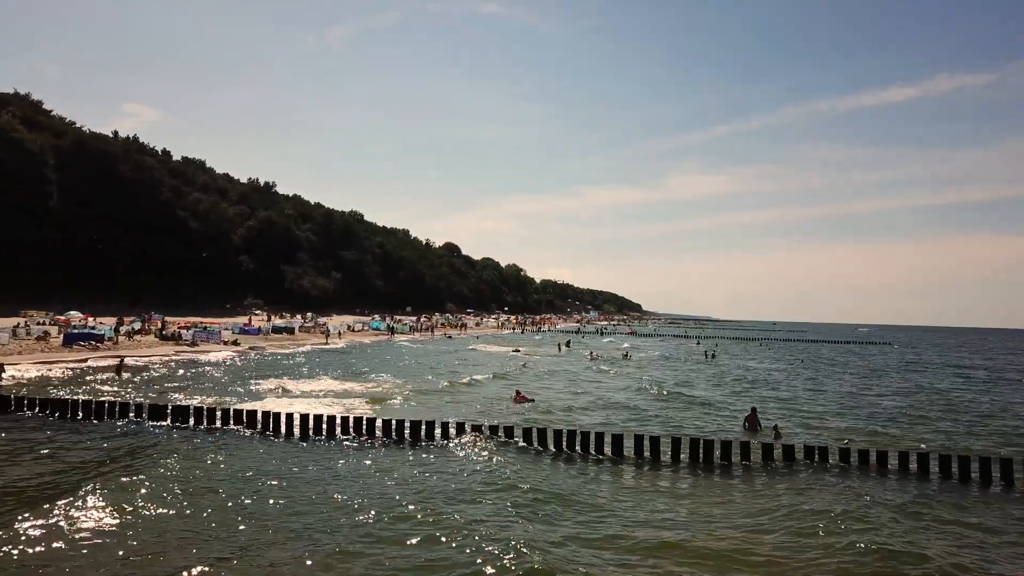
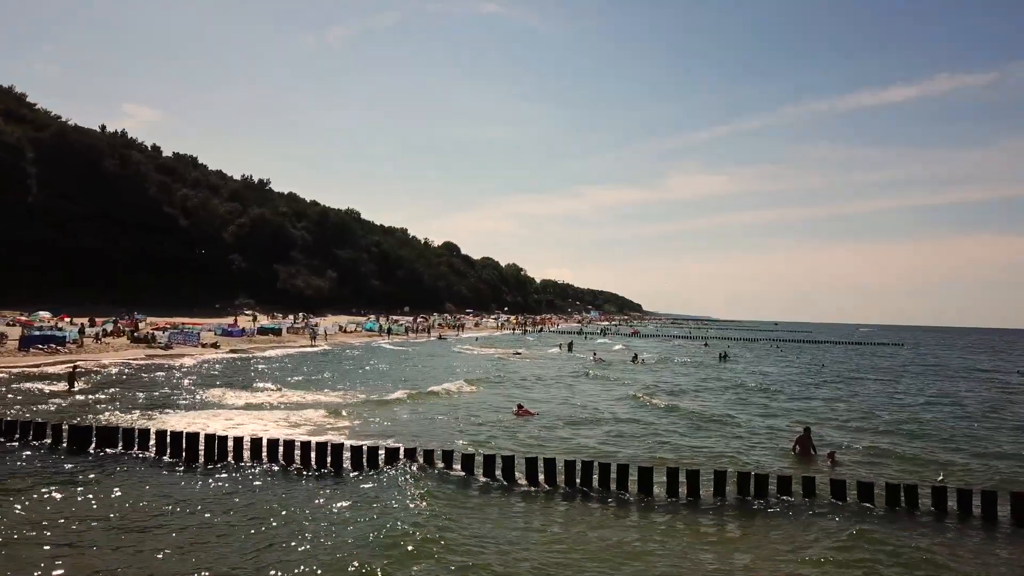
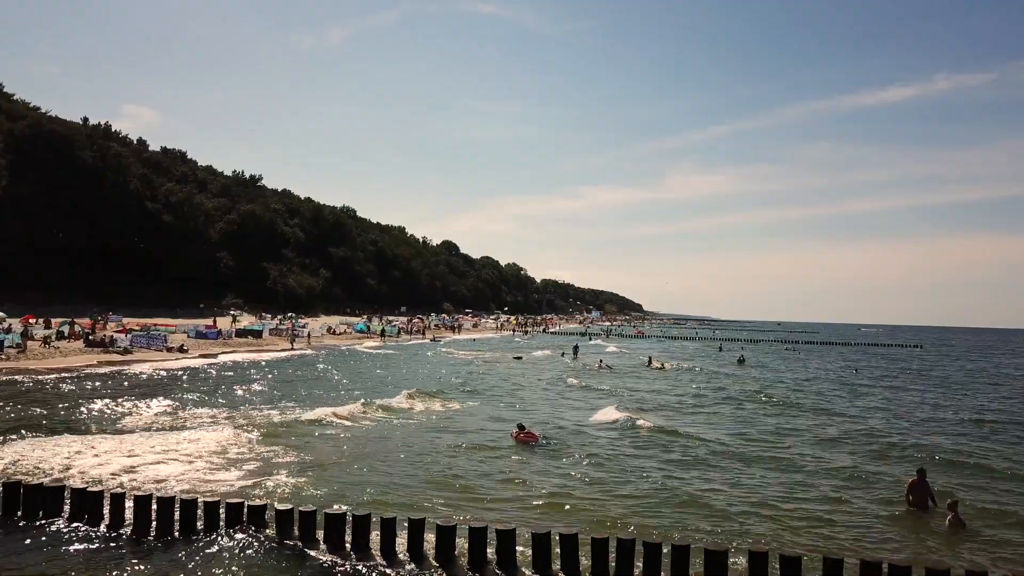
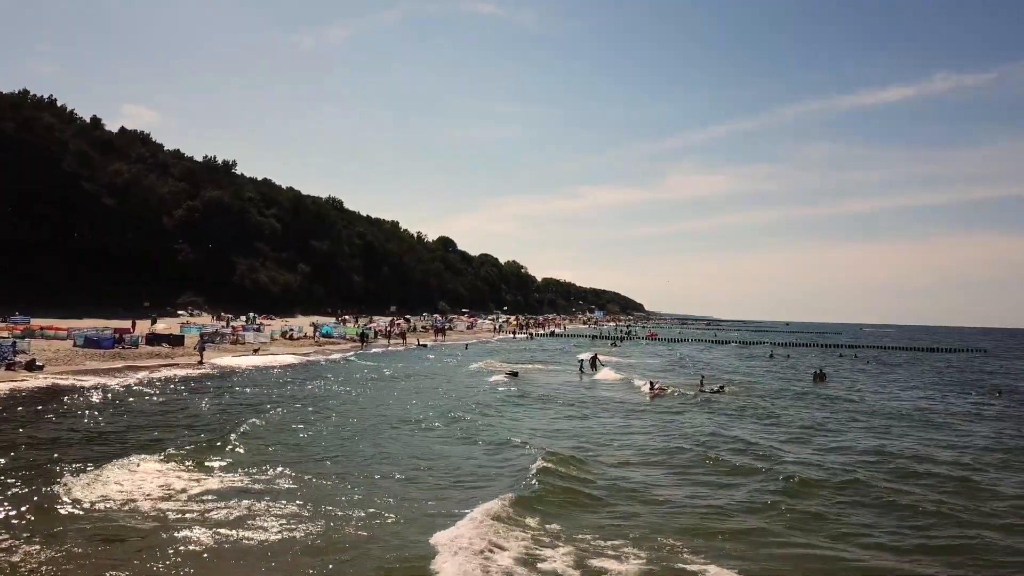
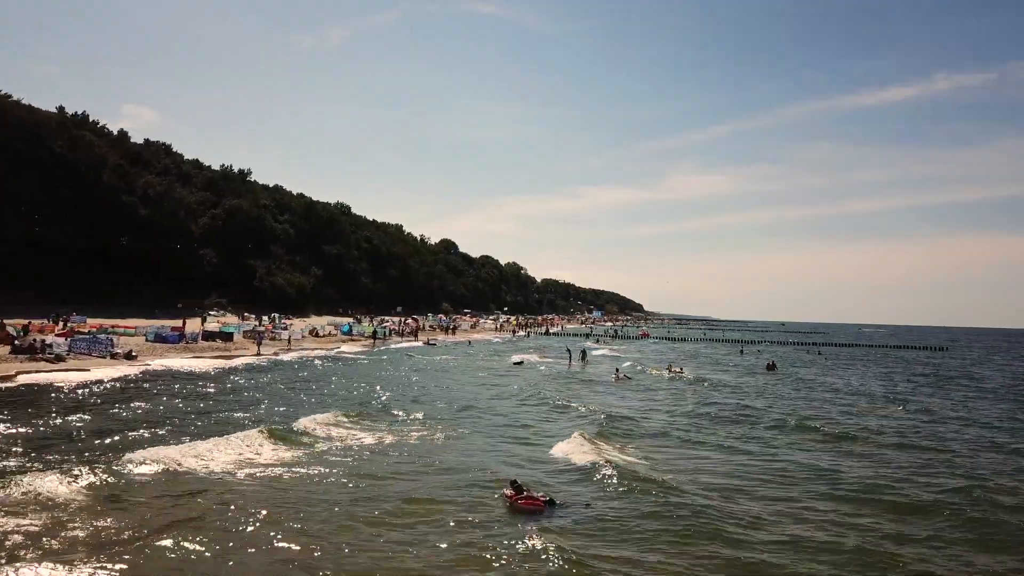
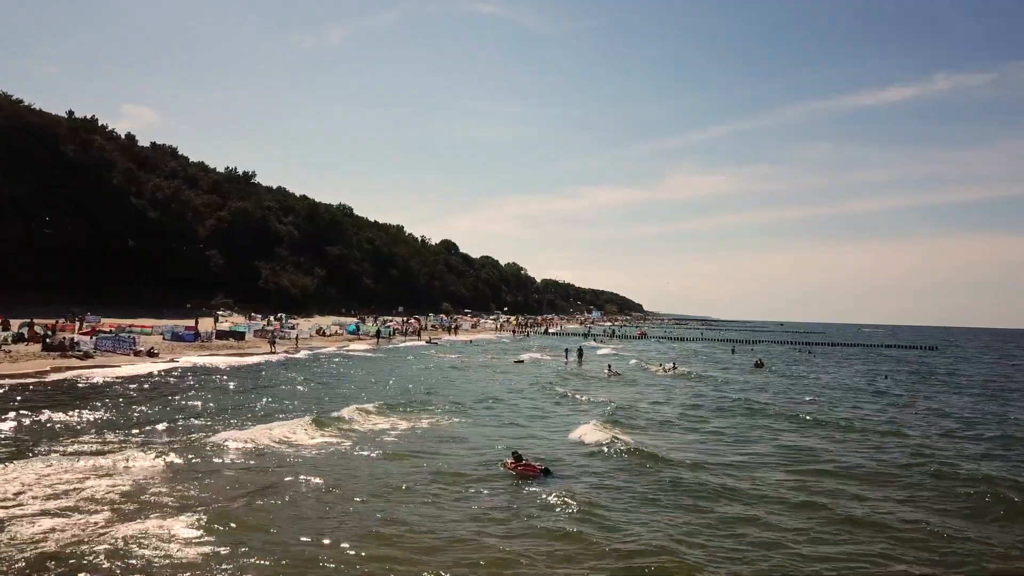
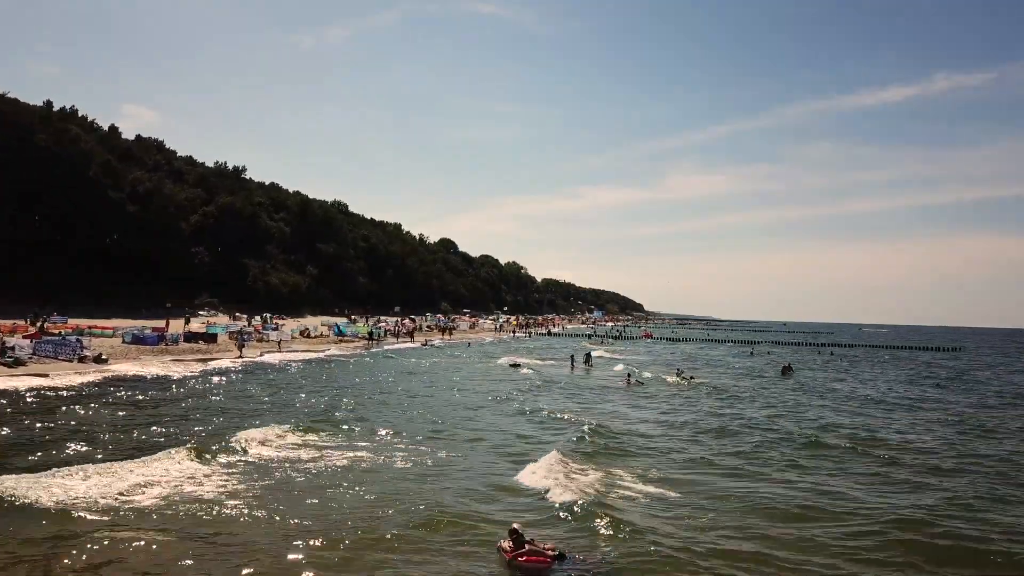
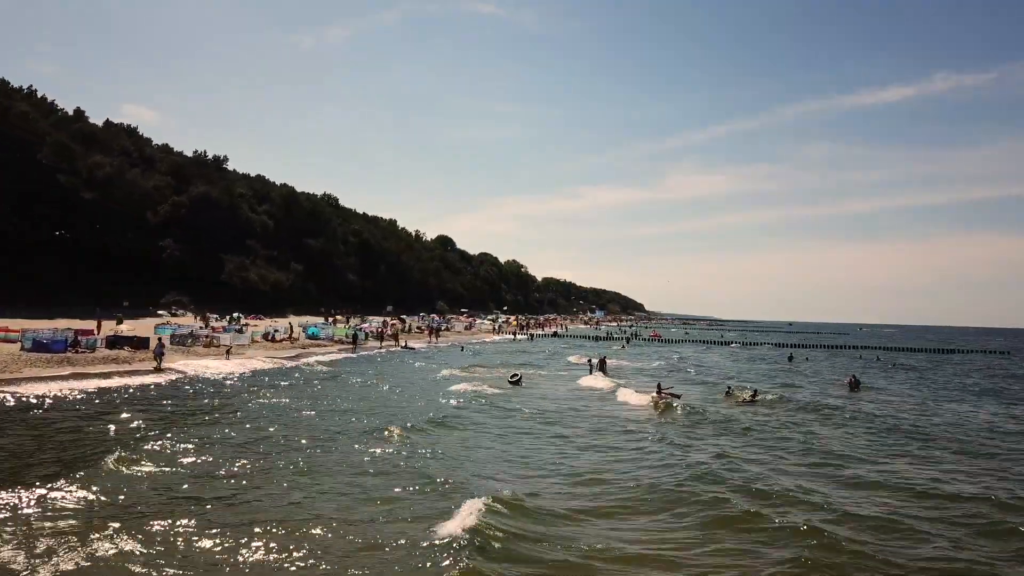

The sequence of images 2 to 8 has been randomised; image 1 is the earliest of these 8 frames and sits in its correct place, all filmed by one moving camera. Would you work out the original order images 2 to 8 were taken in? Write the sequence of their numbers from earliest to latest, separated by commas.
2, 3, 6, 5, 7, 4, 8
